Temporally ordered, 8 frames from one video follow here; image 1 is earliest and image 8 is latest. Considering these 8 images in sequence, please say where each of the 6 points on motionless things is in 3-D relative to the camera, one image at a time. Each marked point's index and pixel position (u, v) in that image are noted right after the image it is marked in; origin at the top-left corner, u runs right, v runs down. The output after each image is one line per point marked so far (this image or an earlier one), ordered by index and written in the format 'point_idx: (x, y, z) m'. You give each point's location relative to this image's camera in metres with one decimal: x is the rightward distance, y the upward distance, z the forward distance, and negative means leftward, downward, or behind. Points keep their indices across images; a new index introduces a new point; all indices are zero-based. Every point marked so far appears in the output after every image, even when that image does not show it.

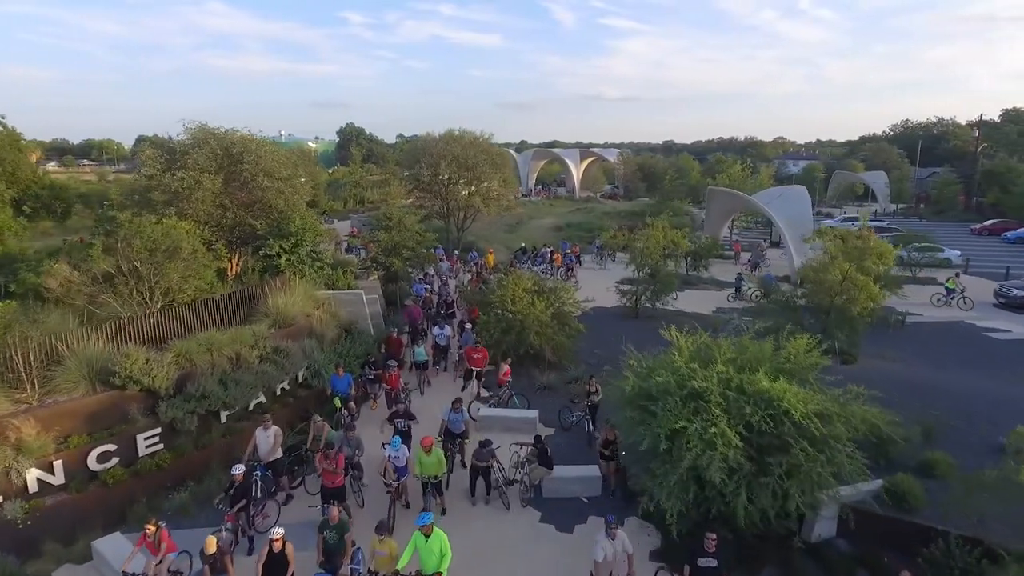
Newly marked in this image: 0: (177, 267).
0: (-6.5, +0.4, +12.4) m
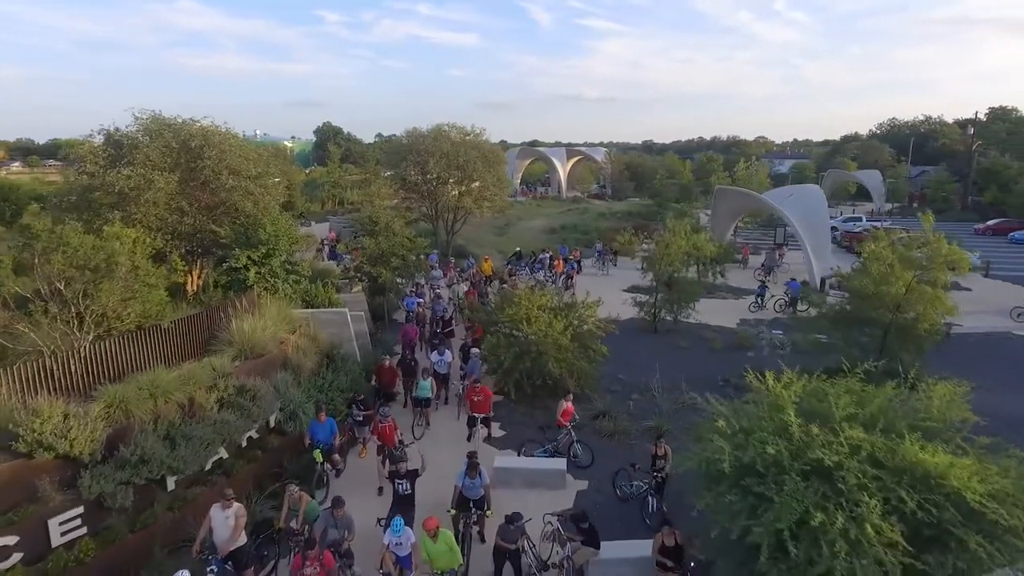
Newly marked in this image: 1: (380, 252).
0: (-6.1, 0.0, +9.8) m
1: (-3.6, +1.0, +17.6) m
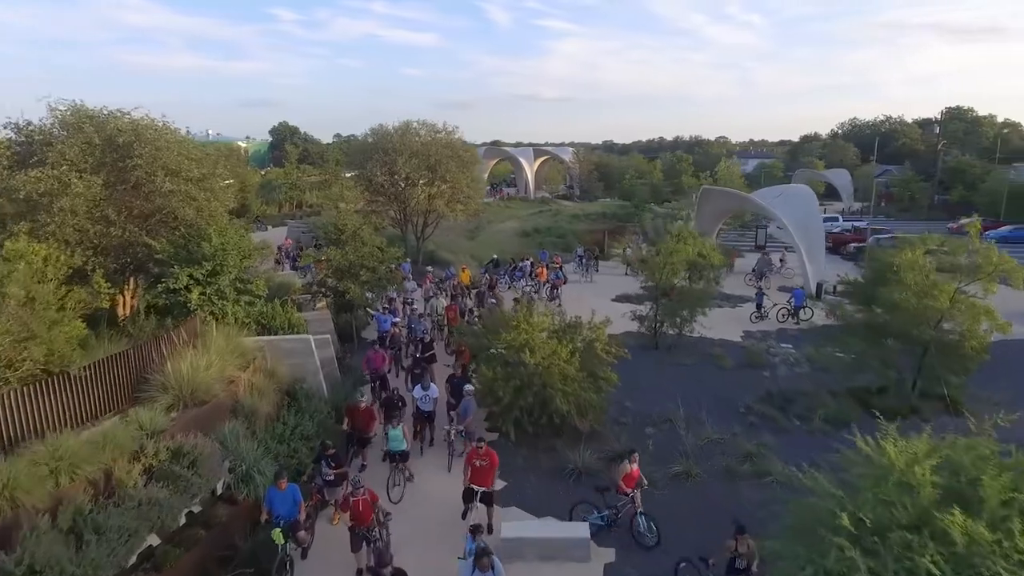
0: (-6.0, -0.4, +7.6) m
1: (-4.0, +0.6, +15.5) m
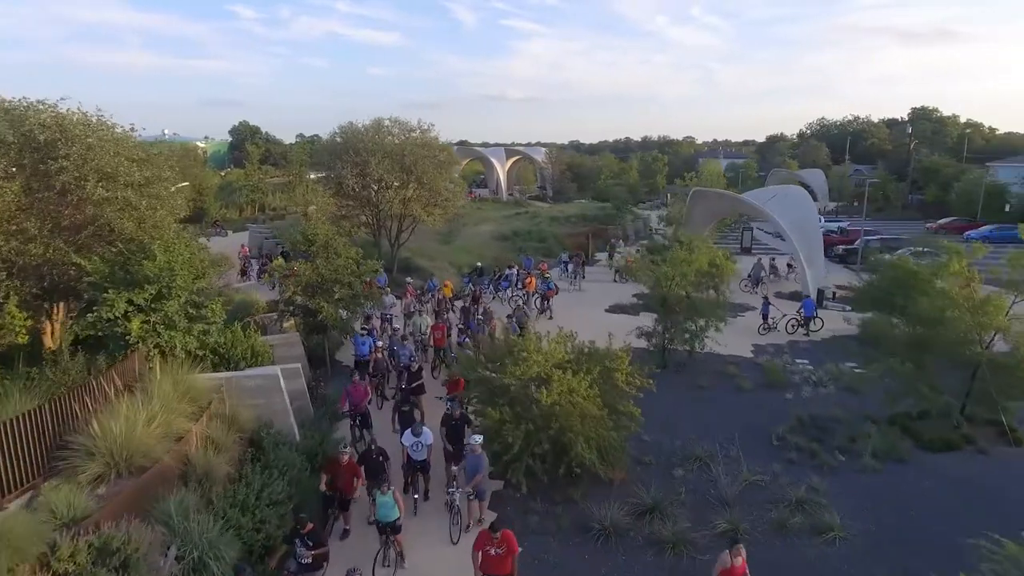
0: (-5.7, -0.8, +5.6) m
1: (-4.1, +0.2, +13.6) m
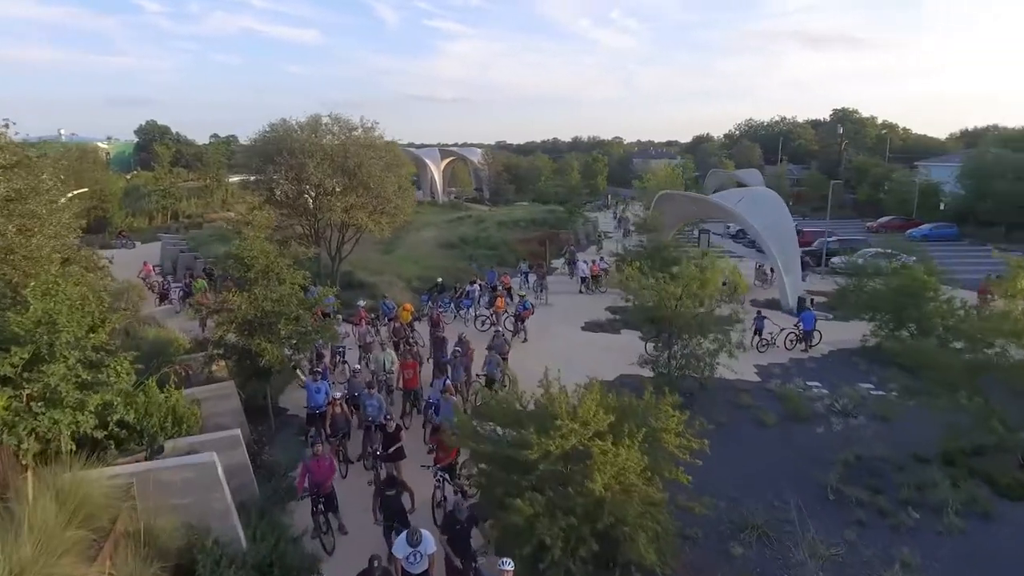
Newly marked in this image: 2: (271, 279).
0: (-4.9, -1.5, +2.7) m
1: (-4.3, -0.5, +10.9) m
2: (-4.2, +0.2, +11.2) m
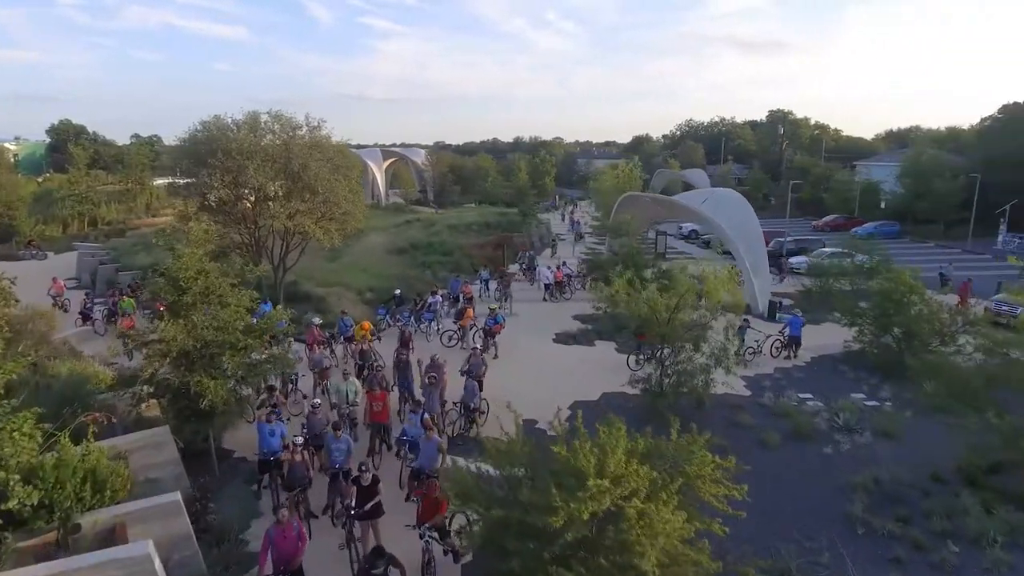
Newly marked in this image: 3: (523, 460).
0: (-4.4, -1.8, +1.0) m
1: (-4.5, -0.8, +9.2) m
2: (-4.5, -0.2, +9.5) m
3: (+0.1, -1.8, +6.5) m
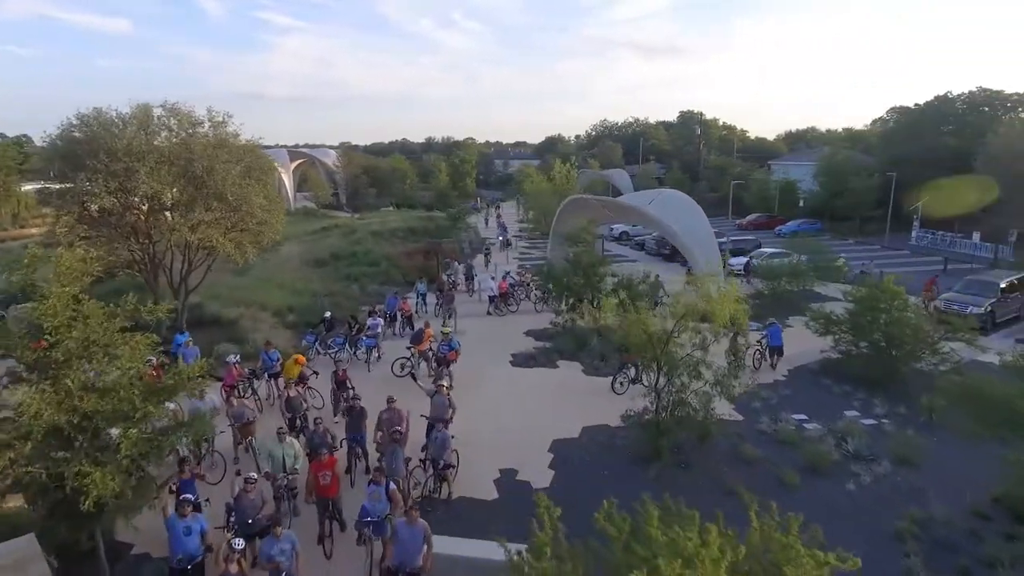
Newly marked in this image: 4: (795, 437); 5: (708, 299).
0: (-3.2, -2.3, -1.5) m
1: (-4.5, -1.3, +6.6) m
2: (-4.5, -0.7, +6.9) m
3: (+0.4, -2.1, +4.6) m
4: (+4.8, -2.5, +10.8) m
5: (+2.9, -0.2, +10.4) m
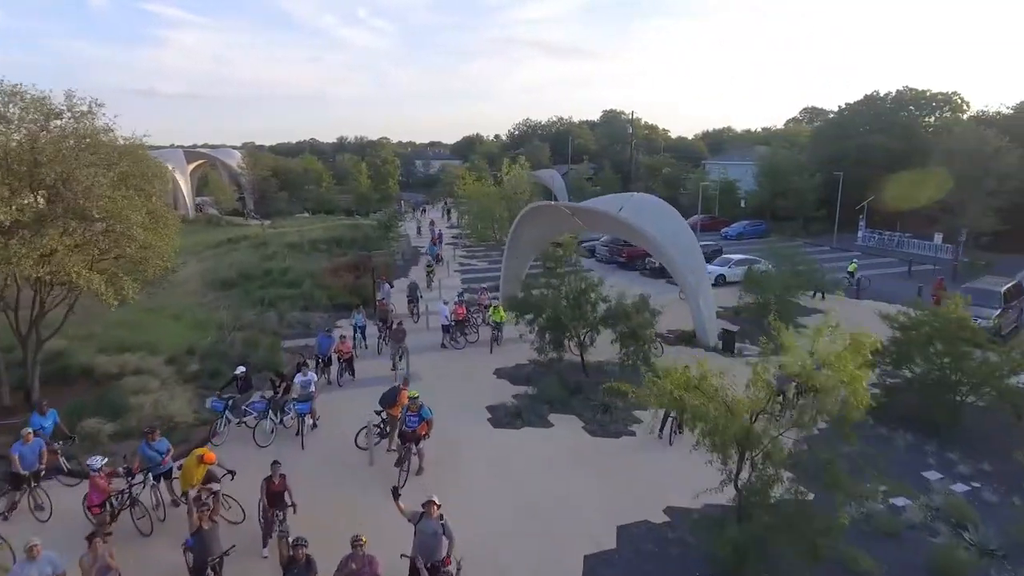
0: (-1.4, -3.1, -5.1) m
1: (-3.7, -2.1, +2.7) m
2: (-3.8, -1.5, +3.0) m
3: (+1.4, -2.8, +1.4) m
4: (+5.0, -3.1, +8.1) m
5: (+3.1, -0.8, +7.5) m
